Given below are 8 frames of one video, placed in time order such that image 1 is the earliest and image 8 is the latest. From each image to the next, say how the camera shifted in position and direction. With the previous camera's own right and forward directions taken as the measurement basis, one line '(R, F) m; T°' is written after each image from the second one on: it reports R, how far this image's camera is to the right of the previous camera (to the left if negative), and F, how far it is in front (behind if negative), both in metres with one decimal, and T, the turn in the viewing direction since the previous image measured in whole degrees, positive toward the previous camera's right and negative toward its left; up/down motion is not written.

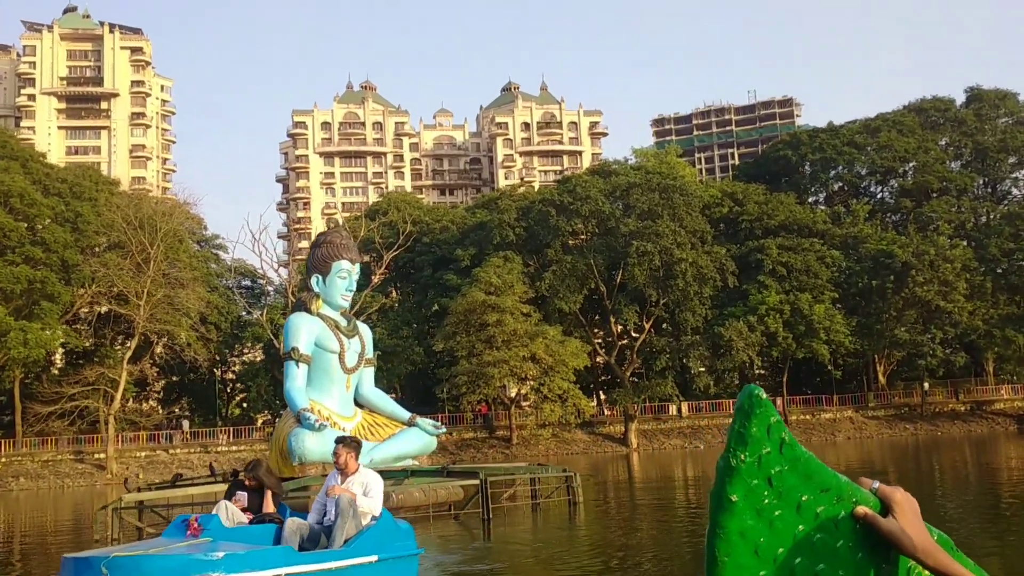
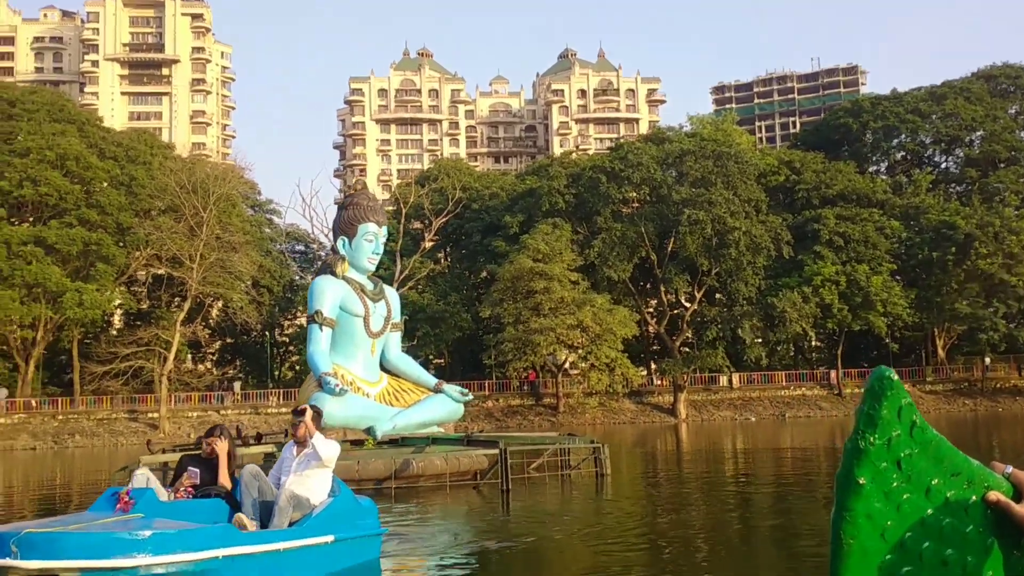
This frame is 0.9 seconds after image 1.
(+0.2, +0.2) m; -3°
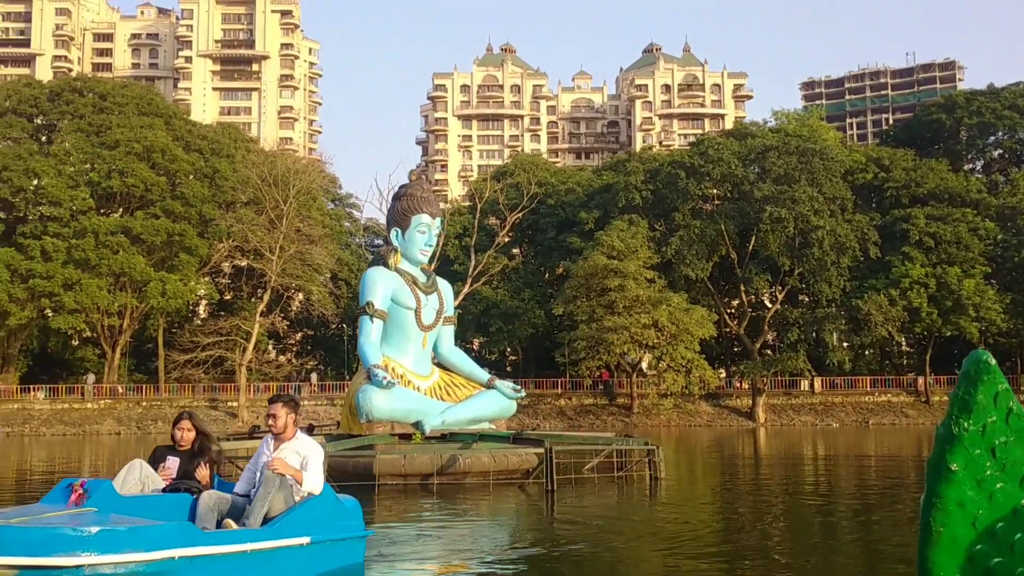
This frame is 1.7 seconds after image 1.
(+0.2, +0.3) m; -5°
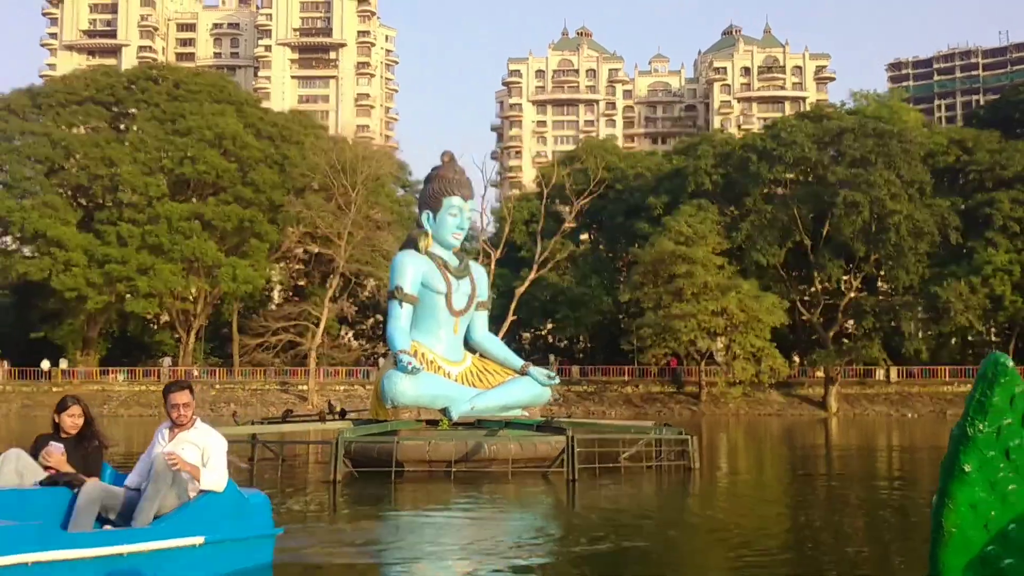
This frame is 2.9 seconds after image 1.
(+0.4, +0.2) m; -4°
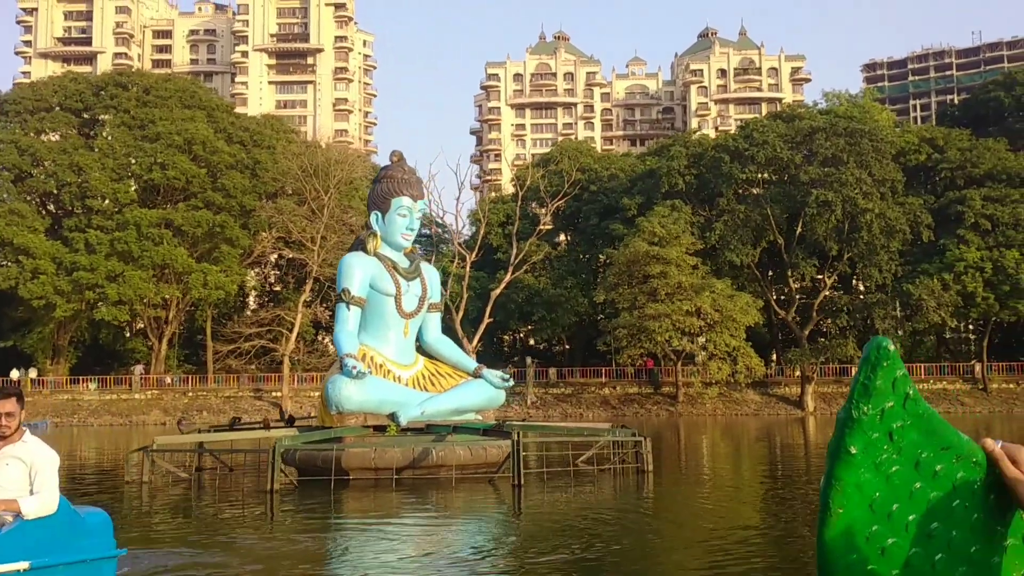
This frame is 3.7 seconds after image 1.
(+0.2, +0.1) m; +1°
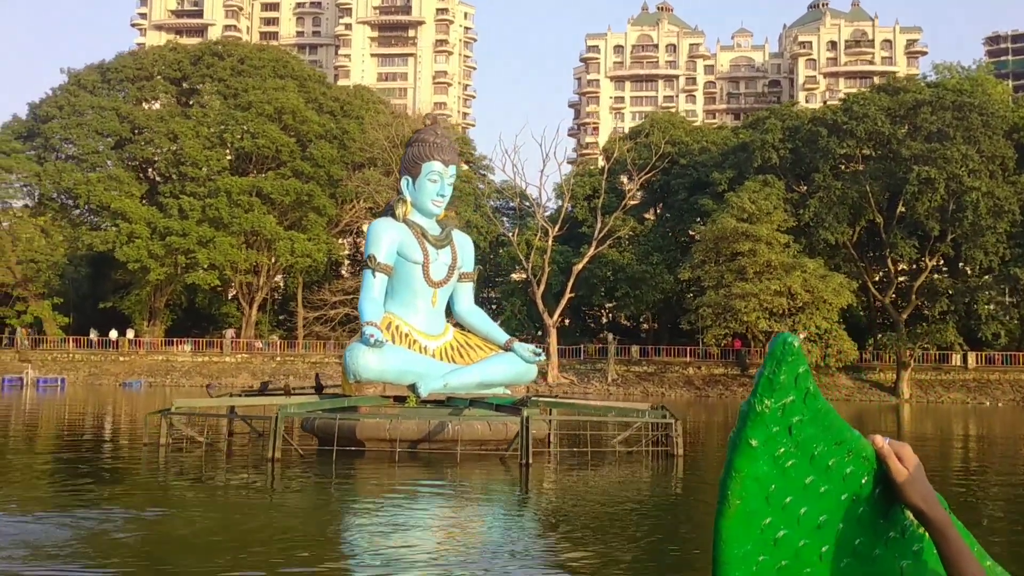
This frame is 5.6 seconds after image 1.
(+0.5, +0.3) m; -6°
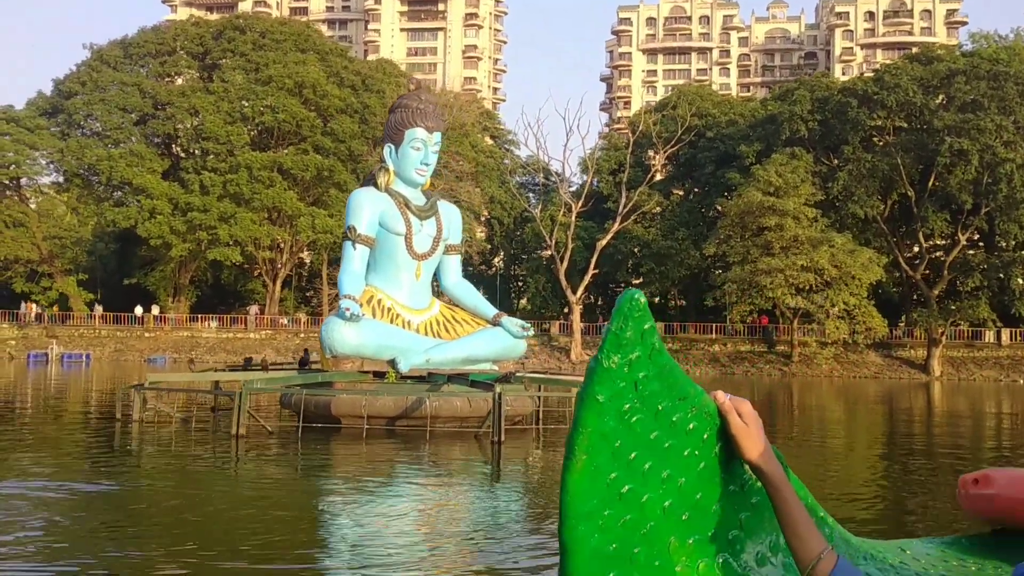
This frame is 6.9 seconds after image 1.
(+0.3, +0.3) m; -2°
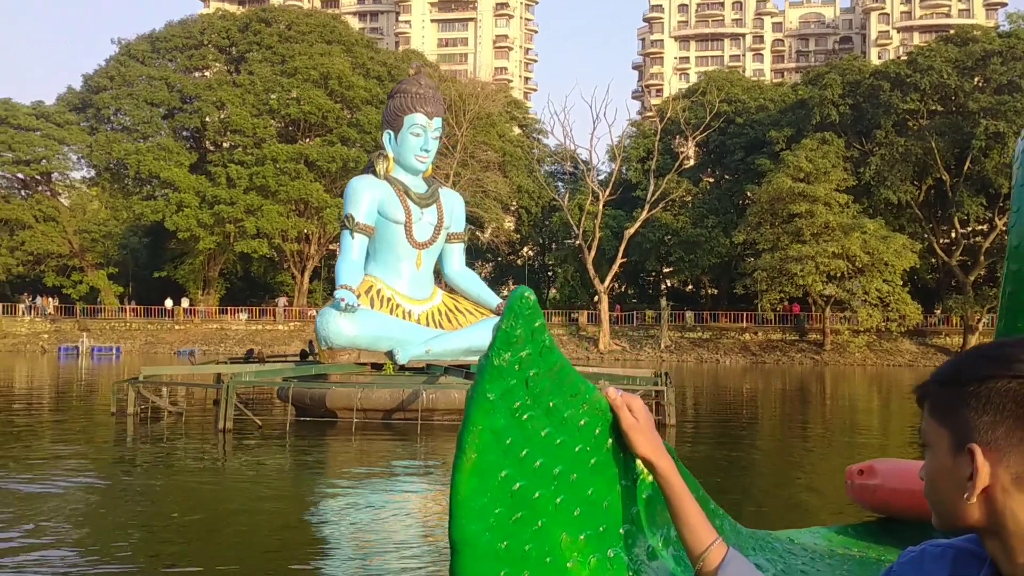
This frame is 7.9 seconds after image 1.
(+0.2, +0.2) m; -2°
